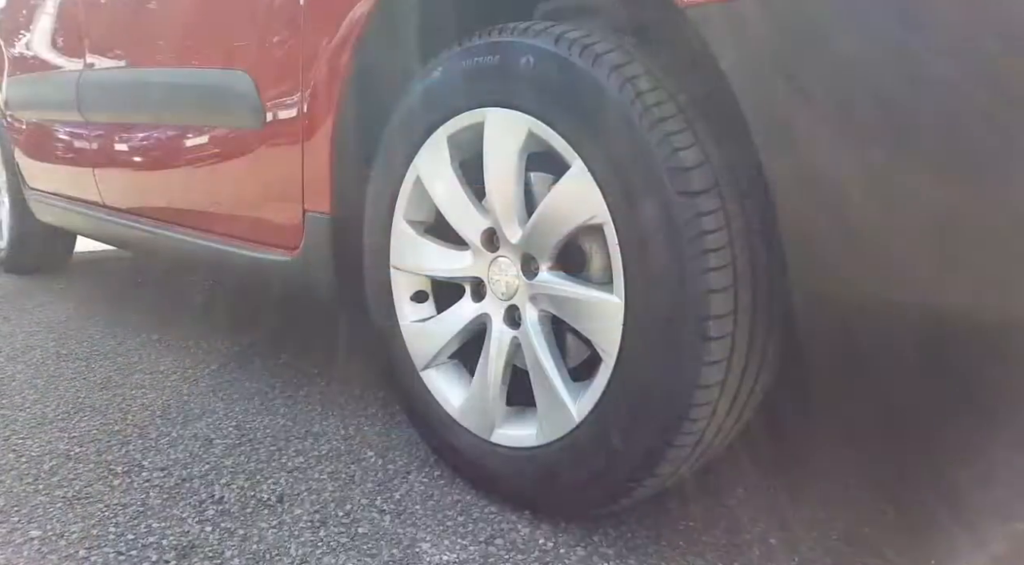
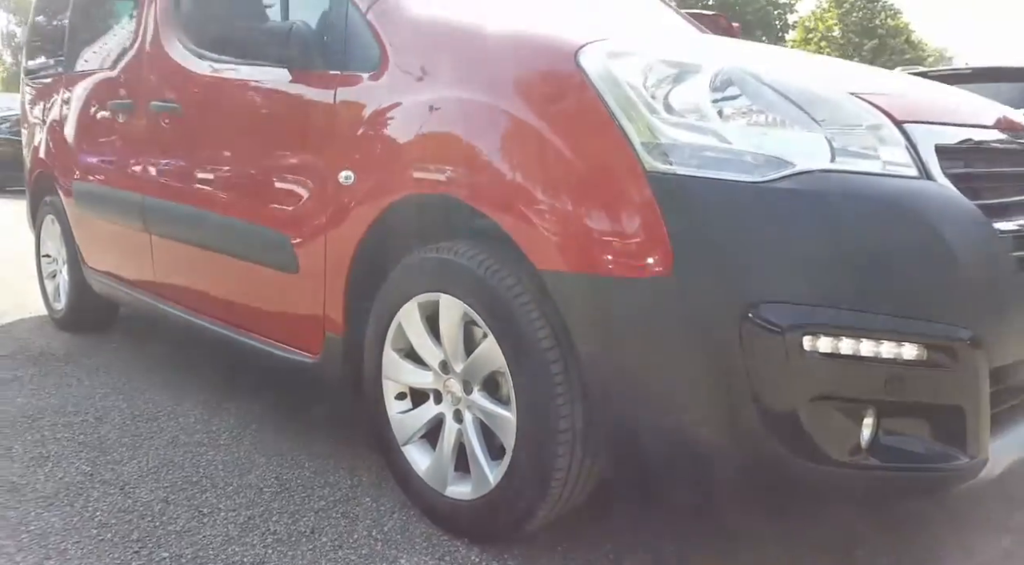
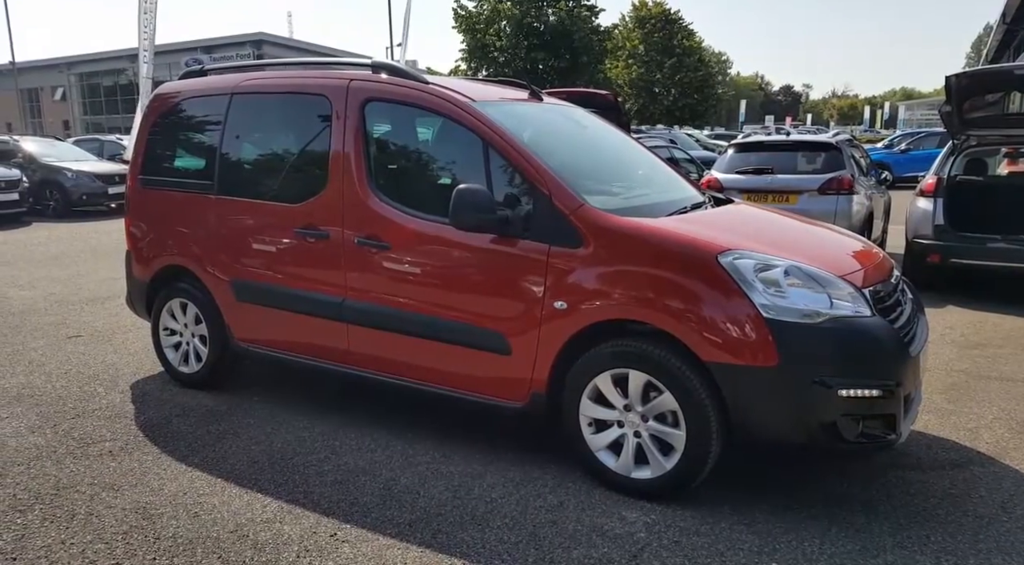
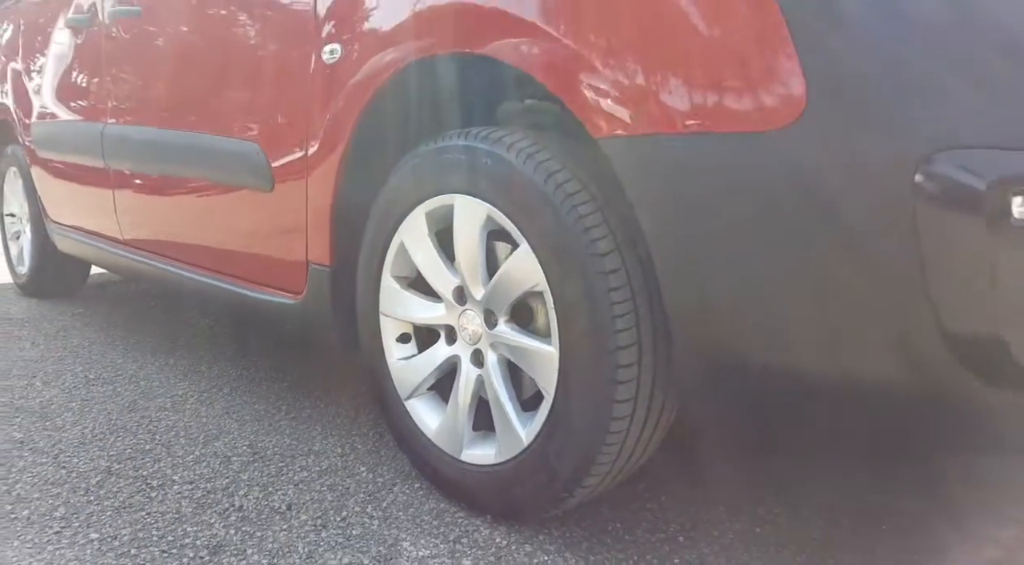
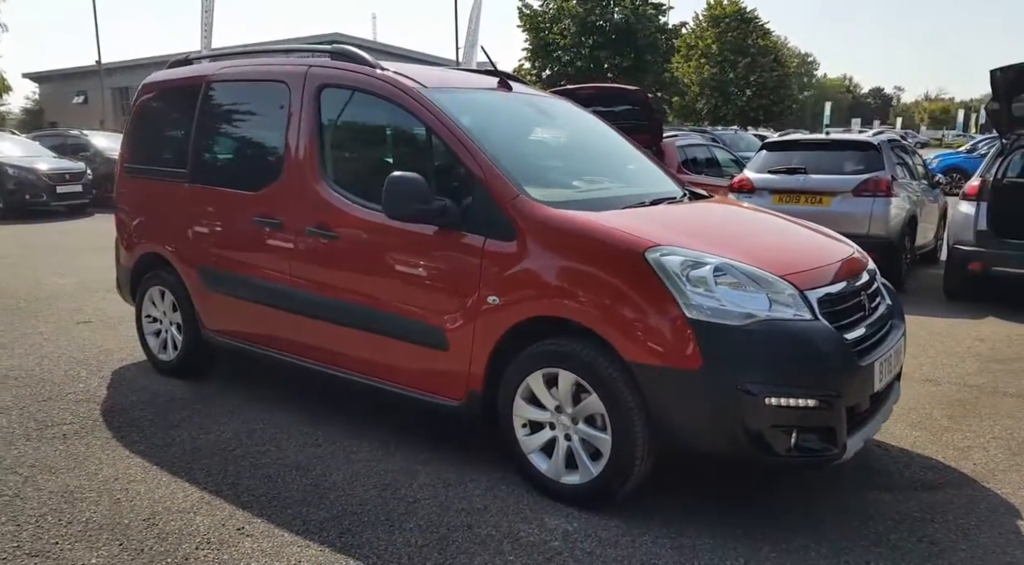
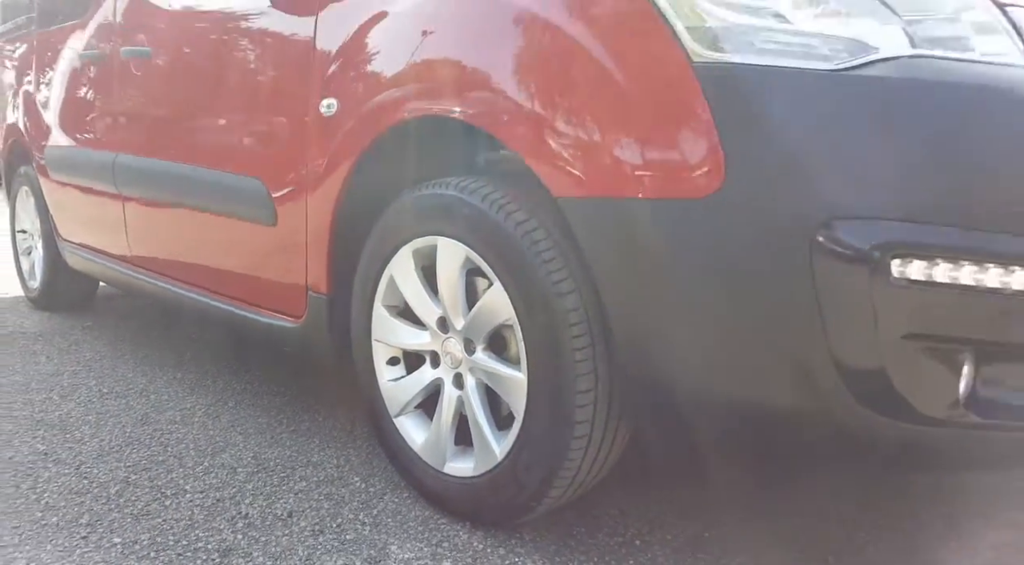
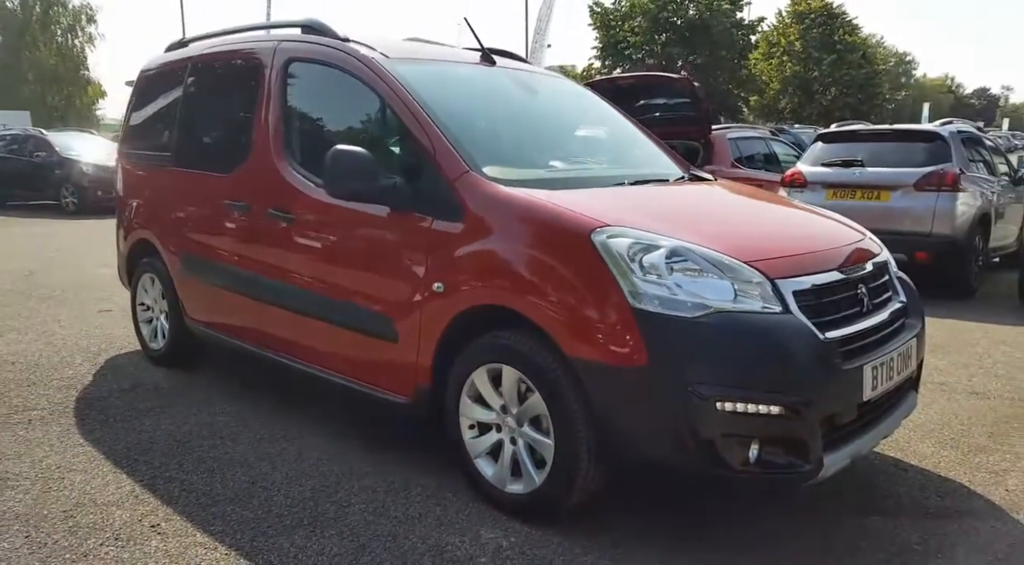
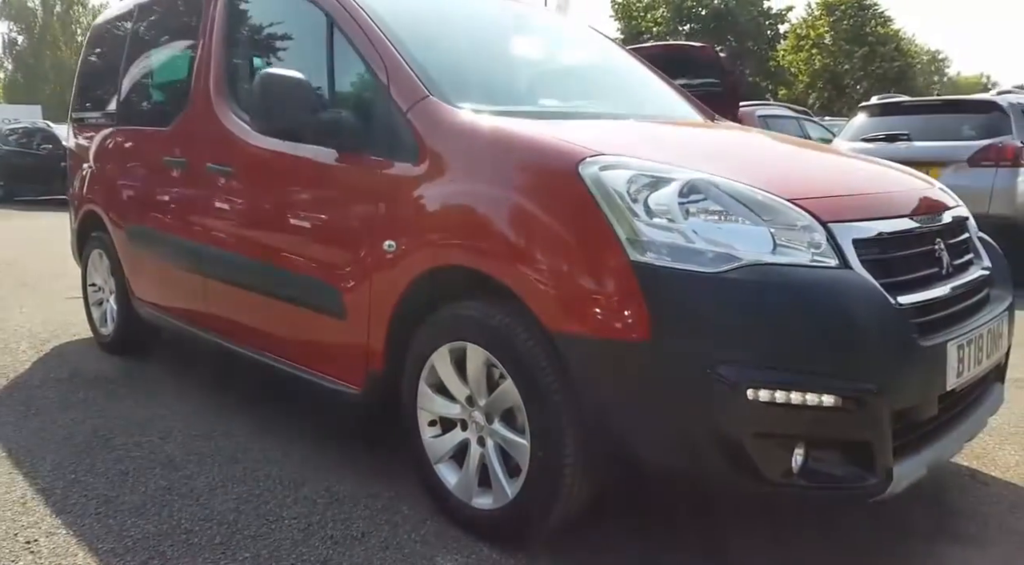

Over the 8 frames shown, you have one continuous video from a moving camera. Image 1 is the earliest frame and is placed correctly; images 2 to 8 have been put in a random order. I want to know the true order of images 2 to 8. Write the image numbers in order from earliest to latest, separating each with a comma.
4, 6, 2, 8, 7, 5, 3
